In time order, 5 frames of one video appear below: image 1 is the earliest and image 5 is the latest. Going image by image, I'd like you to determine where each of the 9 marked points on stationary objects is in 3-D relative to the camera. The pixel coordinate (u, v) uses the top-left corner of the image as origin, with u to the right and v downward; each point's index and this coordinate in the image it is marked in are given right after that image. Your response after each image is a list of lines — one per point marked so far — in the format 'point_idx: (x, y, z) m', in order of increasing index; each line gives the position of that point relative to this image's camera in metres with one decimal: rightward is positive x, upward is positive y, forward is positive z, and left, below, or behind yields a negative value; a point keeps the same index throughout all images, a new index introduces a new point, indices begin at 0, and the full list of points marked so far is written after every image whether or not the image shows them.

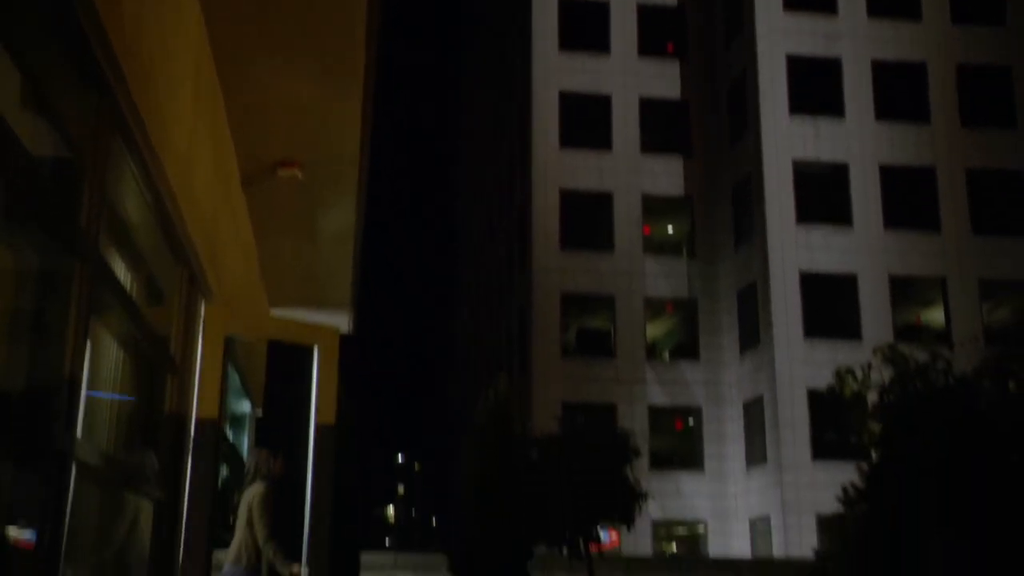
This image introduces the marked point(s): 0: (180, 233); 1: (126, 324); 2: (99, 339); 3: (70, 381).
0: (-1.8, +0.3, +6.3) m
1: (-1.8, -0.1, +5.4) m
2: (-1.7, -0.2, +4.9) m
3: (-1.7, -0.4, +4.4) m
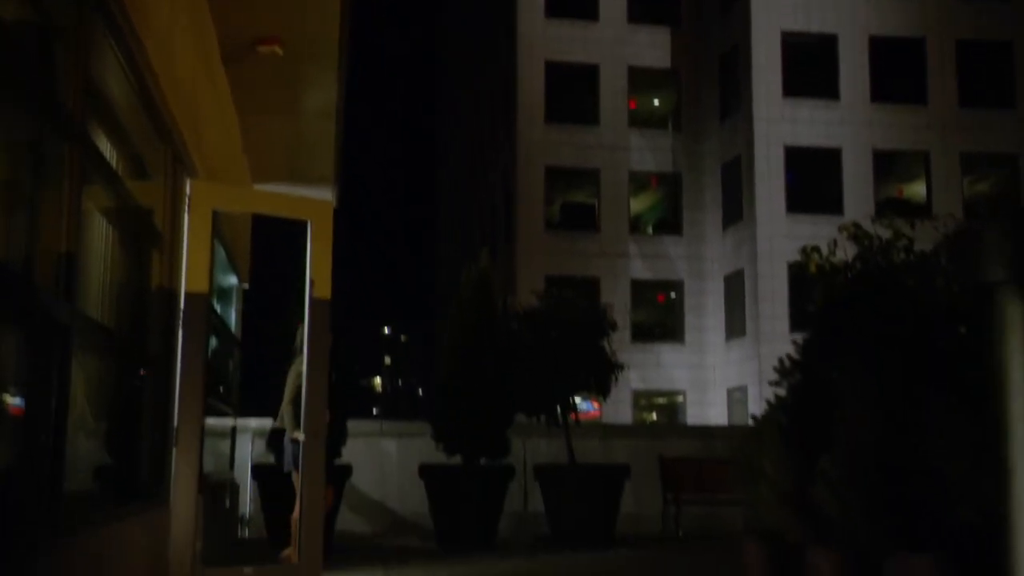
0: (-1.9, +1.0, +6.4) m
1: (-1.9, +0.5, +5.6) m
2: (-1.8, +0.3, +5.1) m
3: (-1.8, +0.1, +4.6) m
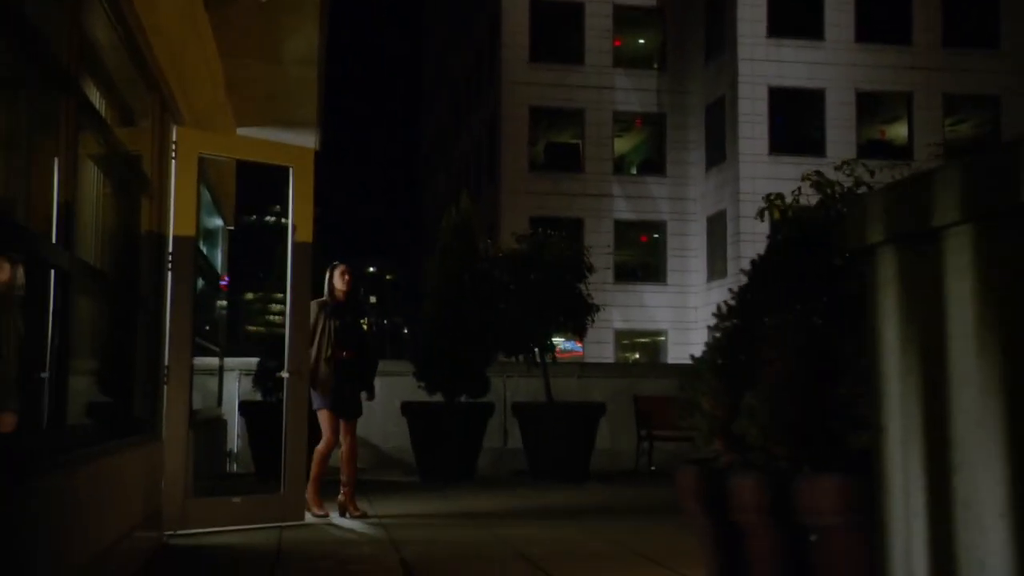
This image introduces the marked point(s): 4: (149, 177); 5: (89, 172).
0: (-2.1, +1.3, +6.6) m
1: (-2.0, +0.7, +5.8) m
2: (-2.0, +0.6, +5.3) m
3: (-1.9, +0.3, +4.8) m
4: (-2.1, +0.6, +7.0) m
5: (-1.9, +0.6, +5.2) m
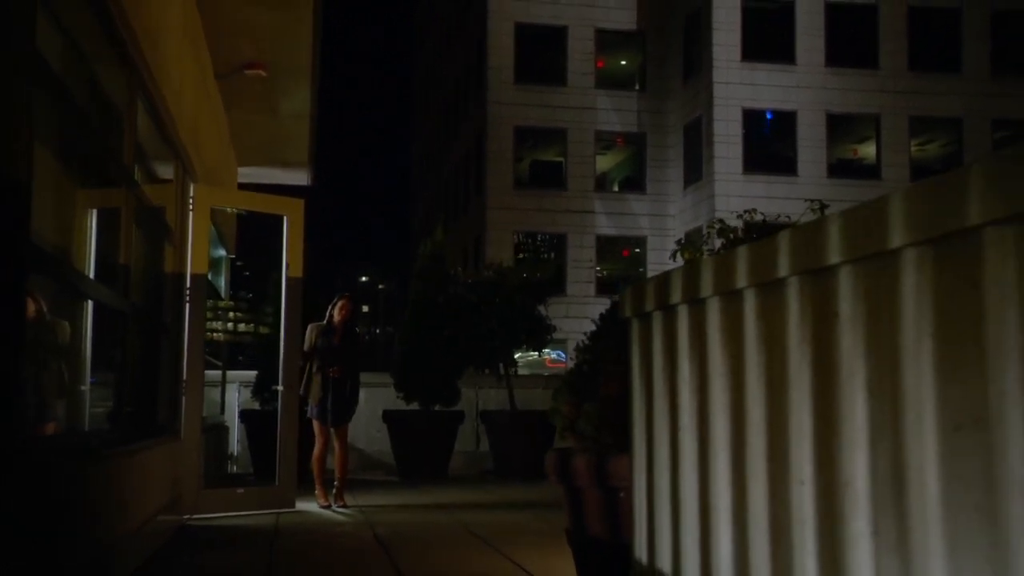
0: (-2.4, +1.1, +8.1) m
1: (-2.3, +0.5, +7.3) m
2: (-2.3, +0.4, +6.8) m
3: (-2.2, +0.1, +6.3) m
4: (-2.5, +0.4, +8.5) m
5: (-2.2, +0.4, +6.7) m
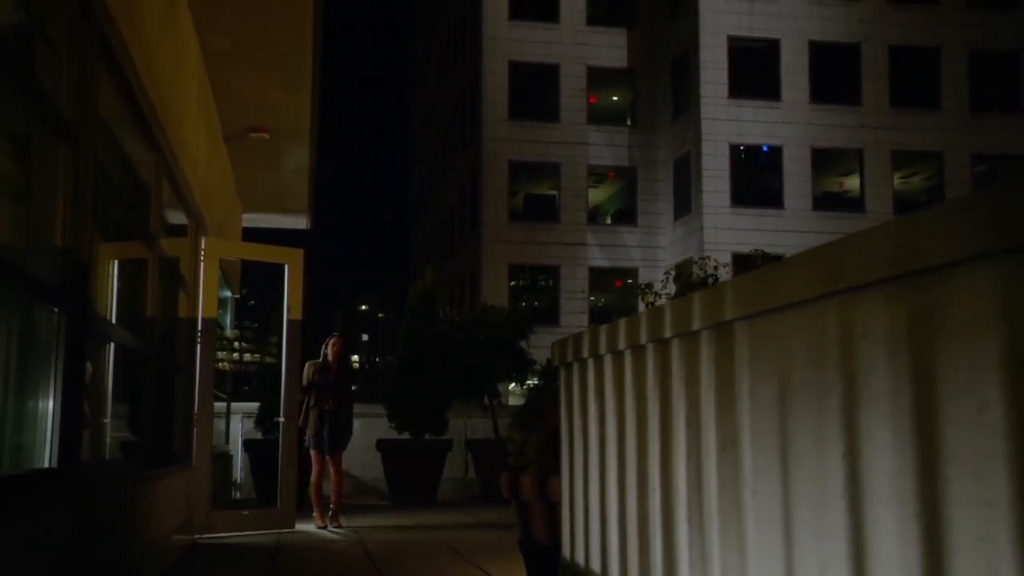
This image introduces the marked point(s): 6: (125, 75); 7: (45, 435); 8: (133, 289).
0: (-2.5, +0.8, +9.1) m
1: (-2.5, +0.2, +8.3) m
2: (-2.4, +0.1, +7.7) m
3: (-2.3, -0.2, +7.2) m
4: (-2.6, +0.1, +9.4) m
5: (-2.4, +0.1, +7.6) m
6: (-2.2, +1.2, +6.6) m
7: (-1.9, -0.6, +4.8) m
8: (-2.5, -0.1, +7.8) m
